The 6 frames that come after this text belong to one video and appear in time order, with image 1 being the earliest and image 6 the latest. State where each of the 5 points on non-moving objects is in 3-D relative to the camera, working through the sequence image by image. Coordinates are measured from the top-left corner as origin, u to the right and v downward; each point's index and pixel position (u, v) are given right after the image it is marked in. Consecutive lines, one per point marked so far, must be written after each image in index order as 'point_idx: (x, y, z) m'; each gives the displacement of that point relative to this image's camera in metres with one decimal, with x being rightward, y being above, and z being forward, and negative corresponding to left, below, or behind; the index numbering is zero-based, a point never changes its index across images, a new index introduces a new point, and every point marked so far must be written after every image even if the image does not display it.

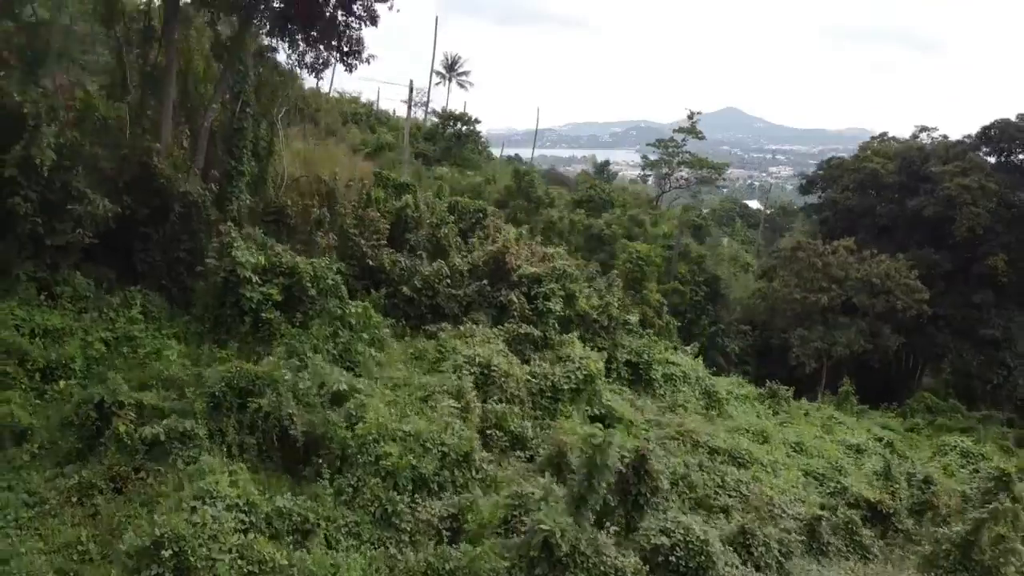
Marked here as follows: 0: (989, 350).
0: (+4.0, -0.5, +6.9) m
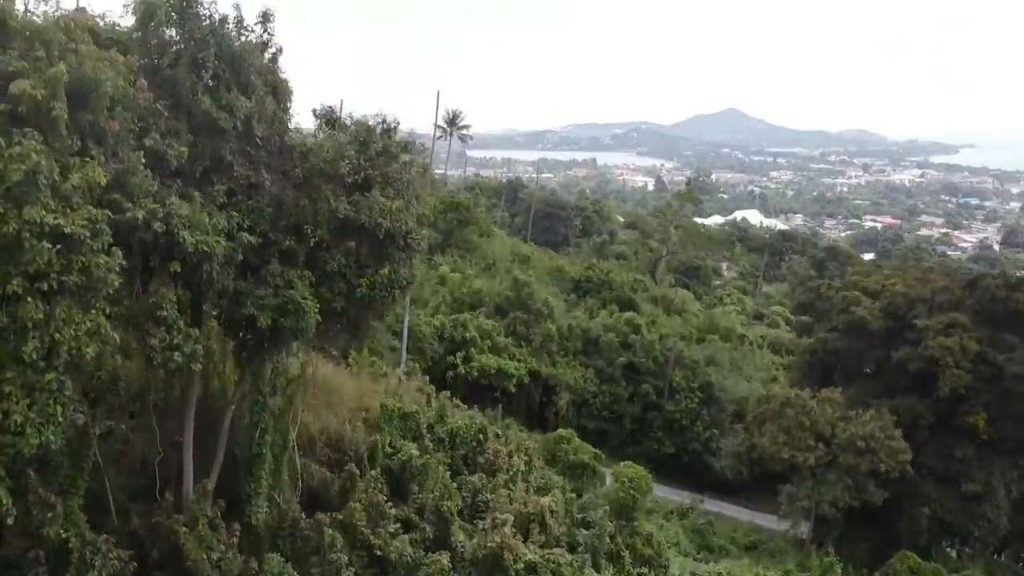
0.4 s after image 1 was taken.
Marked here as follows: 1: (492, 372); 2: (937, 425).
0: (+4.0, -1.9, +7.1) m
1: (-0.2, -1.0, +9.3) m
2: (+3.9, -1.2, +7.4) m
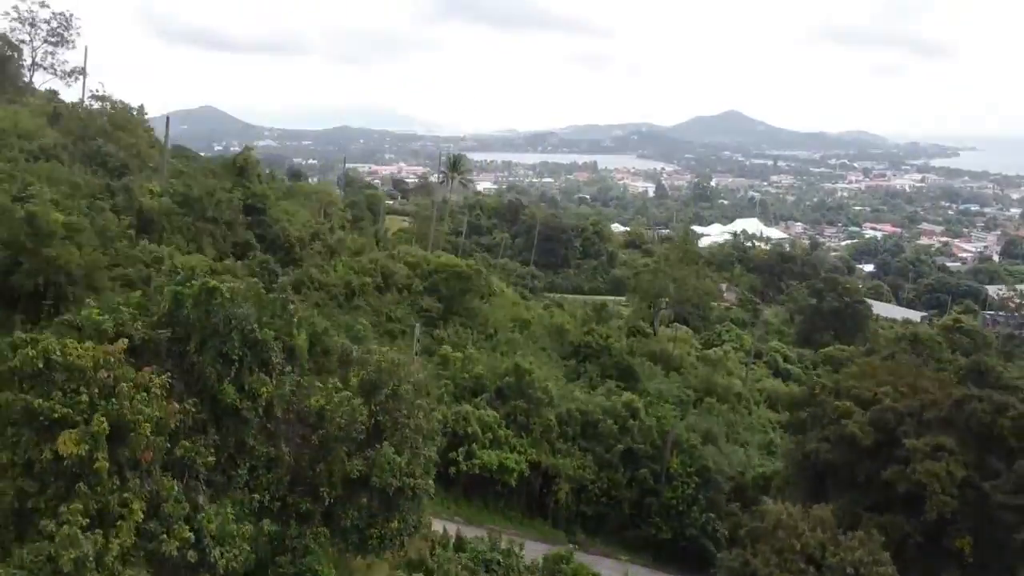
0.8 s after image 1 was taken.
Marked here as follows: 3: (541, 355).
0: (+4.0, -3.0, +7.4) m
1: (-0.2, -2.1, +9.6) m
2: (+3.9, -2.4, +7.6) m
3: (+0.4, -1.1, +13.4) m
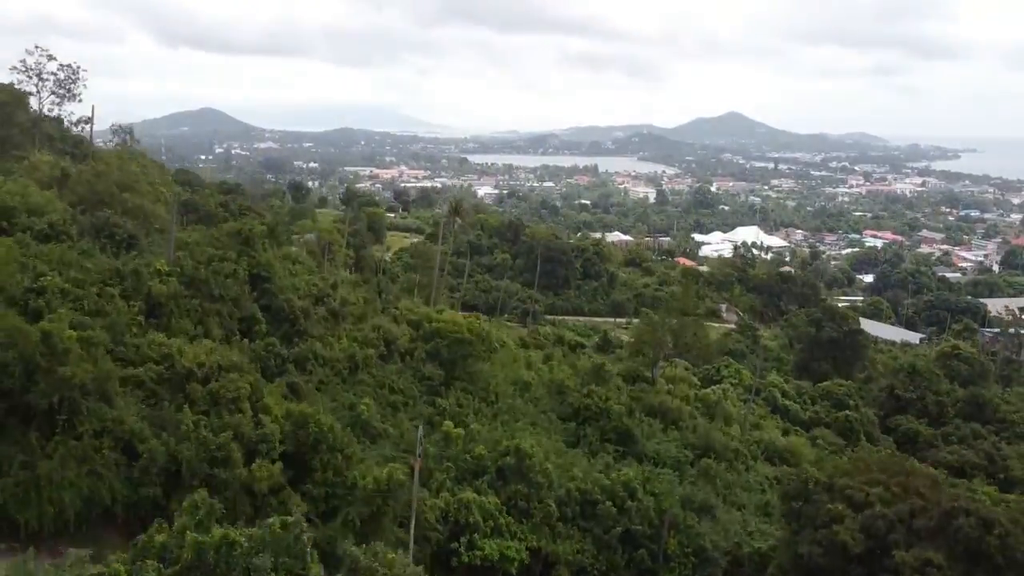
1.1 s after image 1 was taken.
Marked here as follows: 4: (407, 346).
0: (+4.0, -4.2, +7.6) m
1: (-0.2, -3.2, +9.8) m
2: (+3.9, -3.5, +7.8) m
3: (+0.5, -2.3, +13.6) m
4: (-1.8, -1.0, +13.8) m
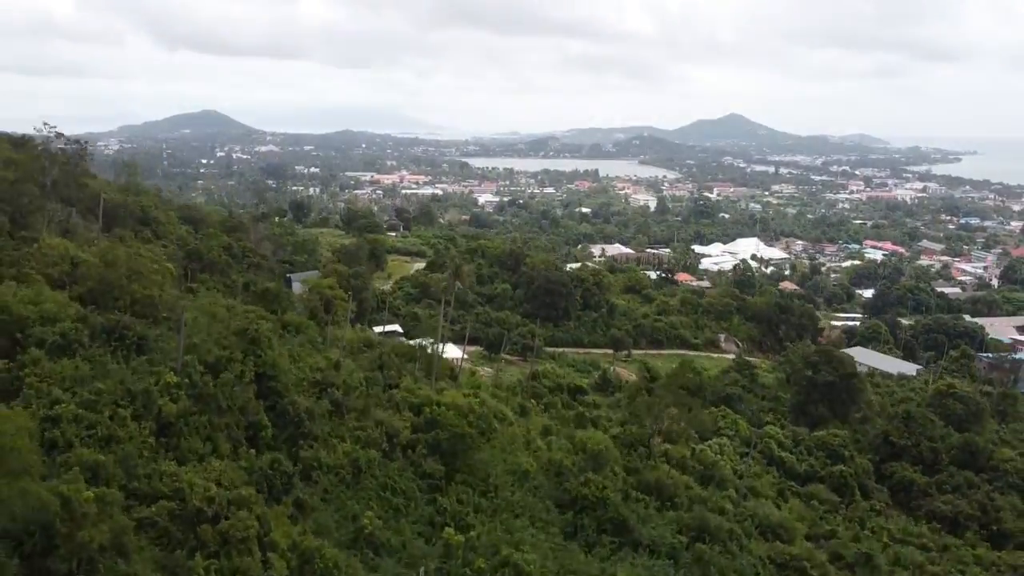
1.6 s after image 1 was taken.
0: (+4.0, -5.8, +8.0) m
1: (-0.2, -4.9, +10.2) m
2: (+3.8, -5.2, +8.2) m
3: (+0.4, -3.9, +14.0) m
4: (-1.8, -2.7, +14.1) m
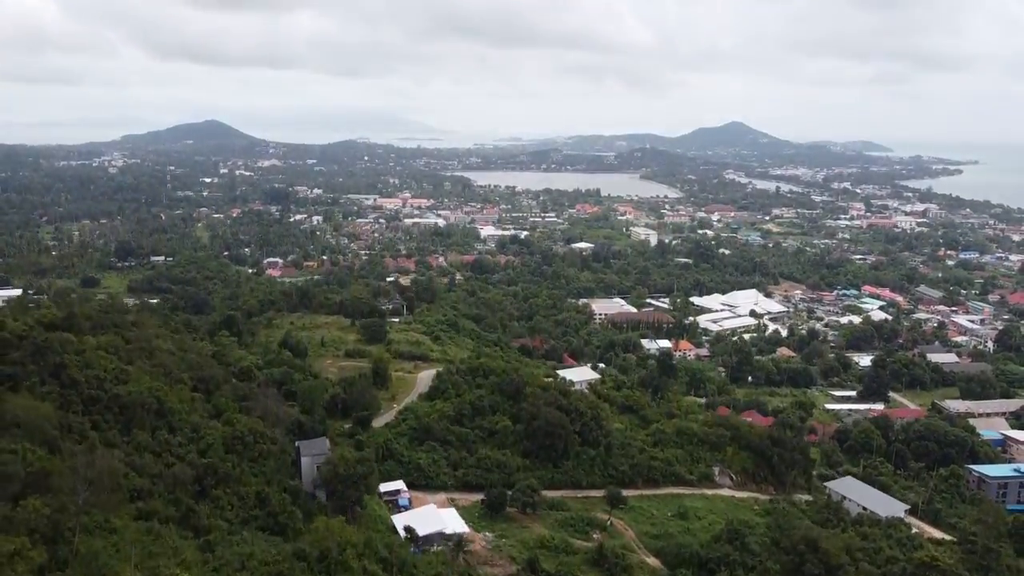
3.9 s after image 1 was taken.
0: (+4.0, -13.7, +9.4) m
1: (-0.3, -12.7, +11.6) m
2: (+3.8, -13.0, +9.7) m
3: (+0.4, -11.7, +15.5) m
4: (-1.8, -10.5, +15.6) m
